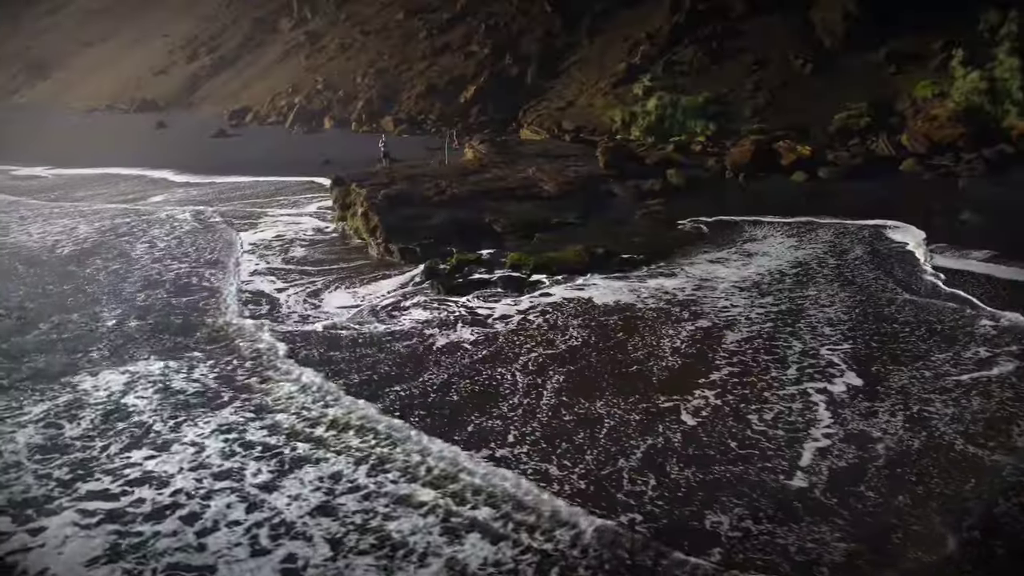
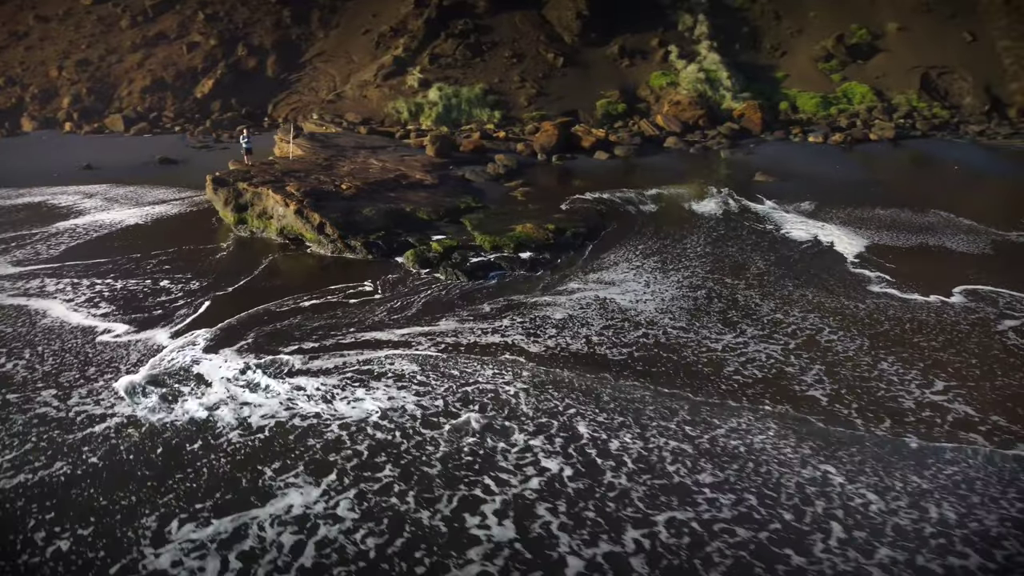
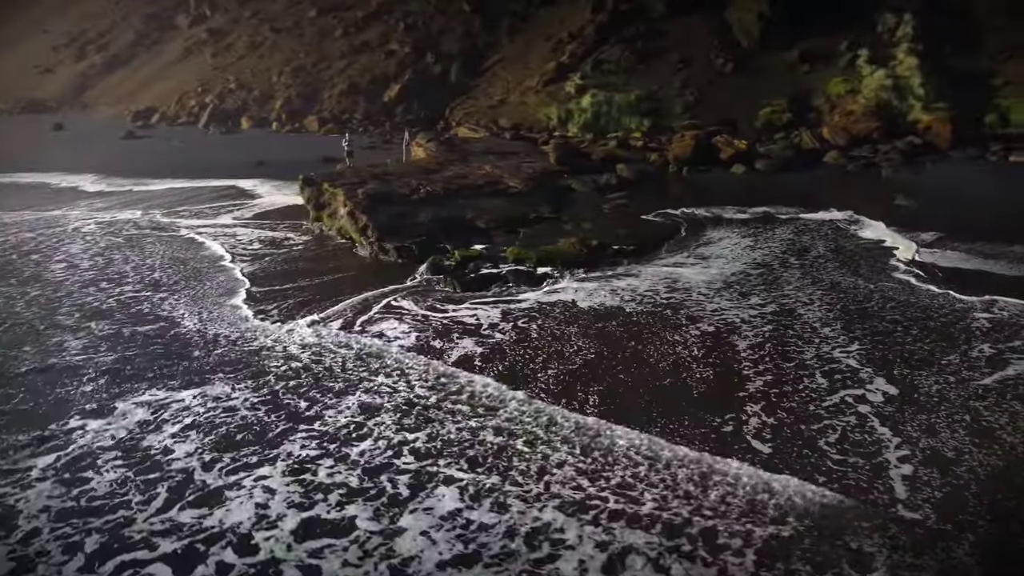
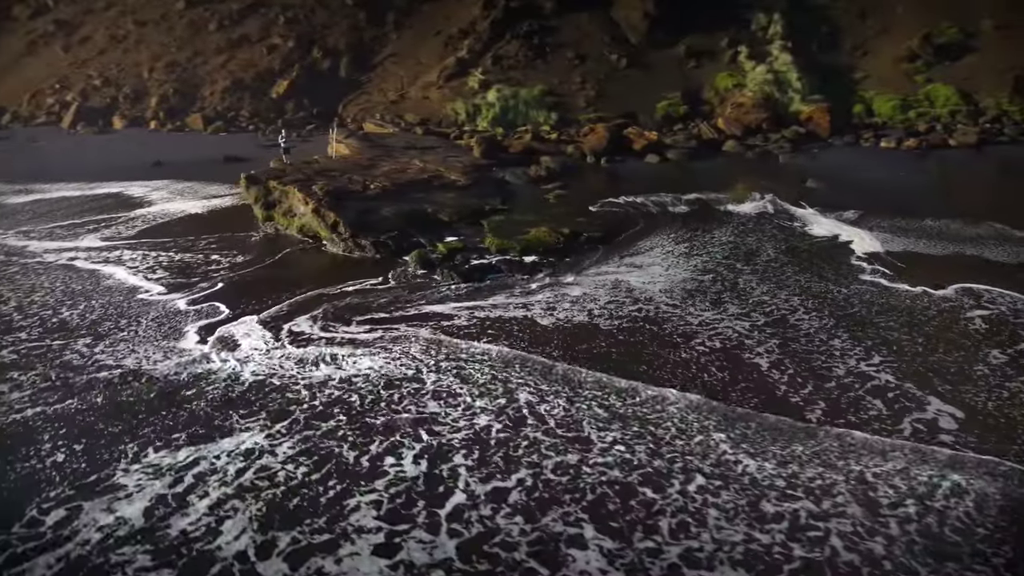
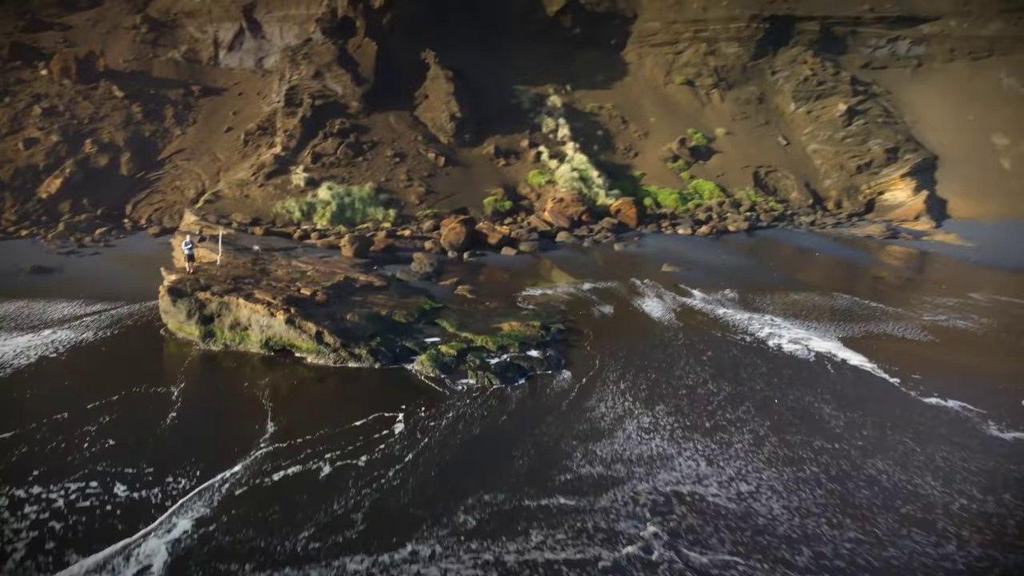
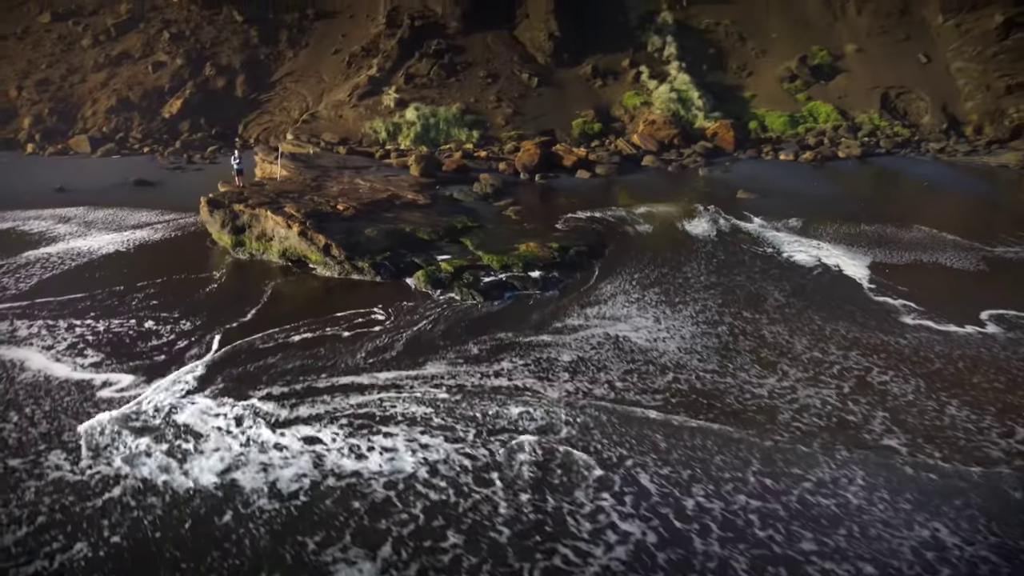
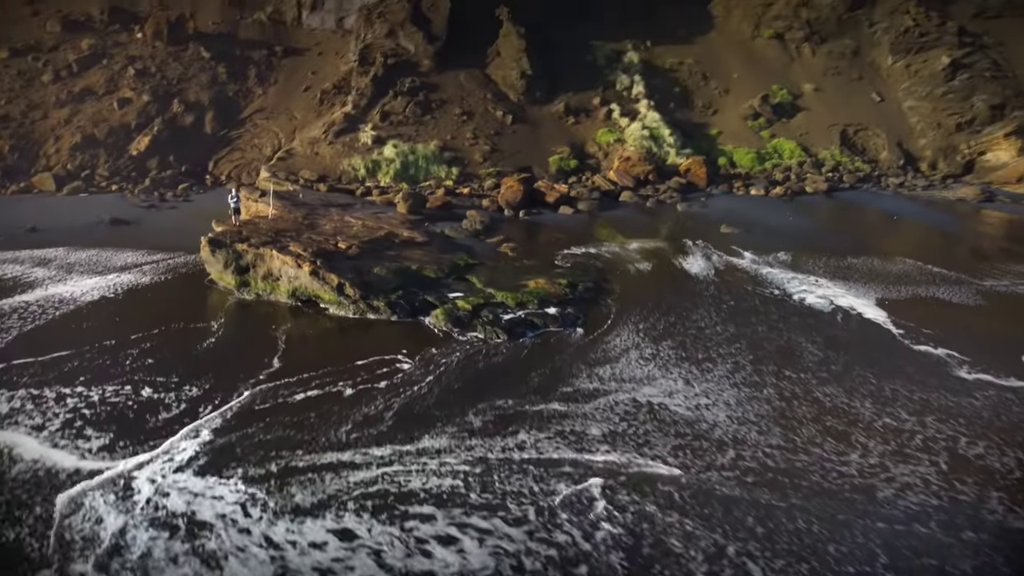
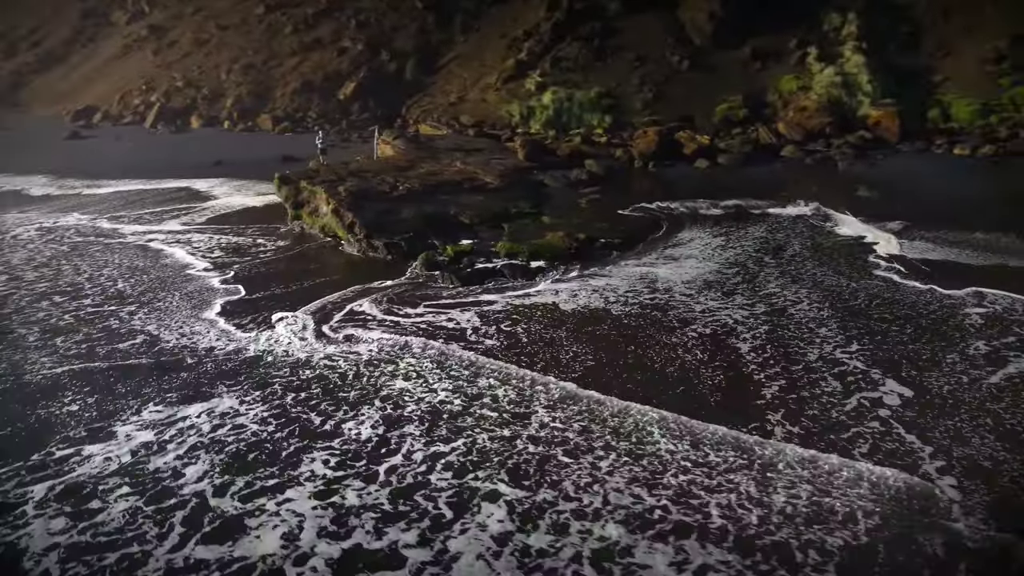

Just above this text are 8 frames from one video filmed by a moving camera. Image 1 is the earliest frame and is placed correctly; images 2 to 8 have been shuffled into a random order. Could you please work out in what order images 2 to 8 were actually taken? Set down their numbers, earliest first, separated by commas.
3, 8, 4, 2, 6, 7, 5
